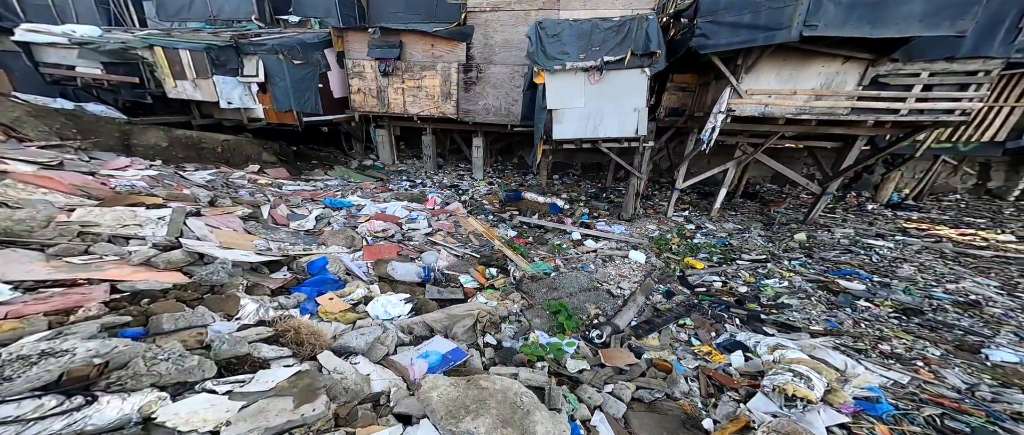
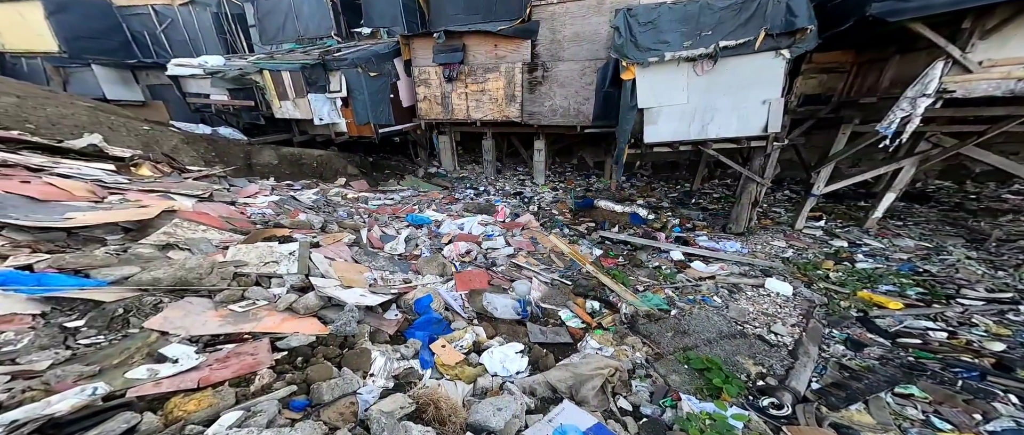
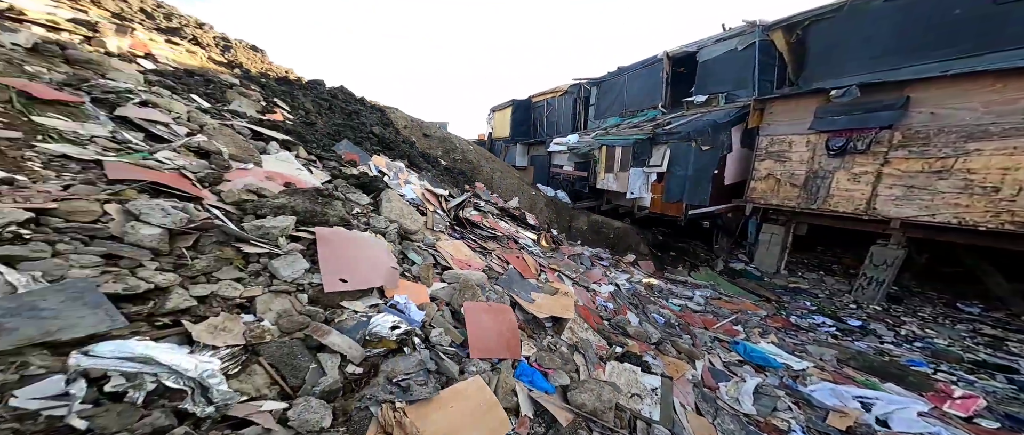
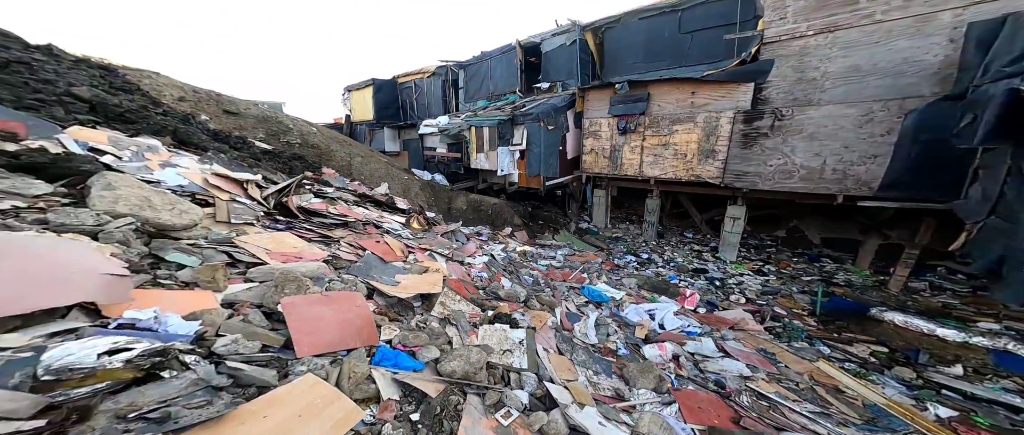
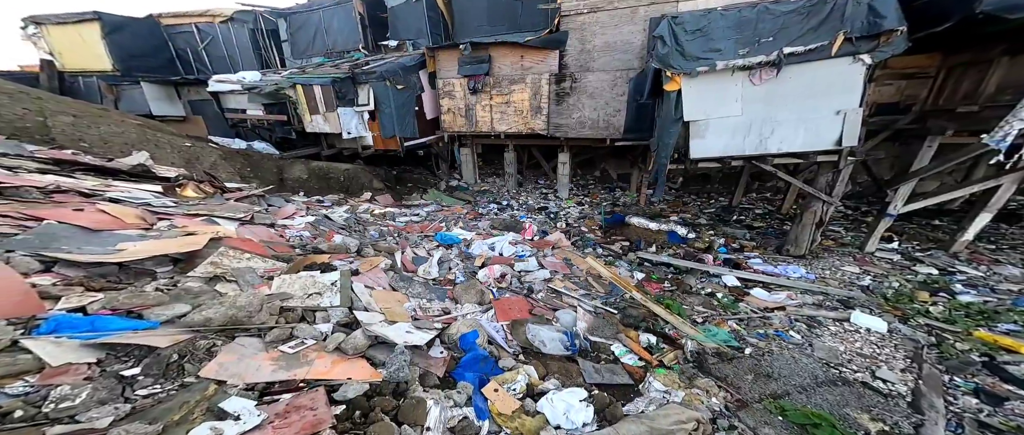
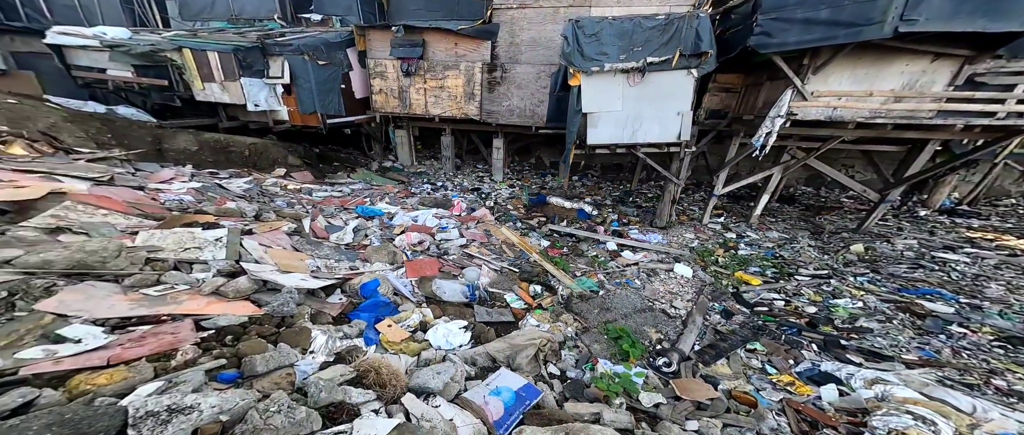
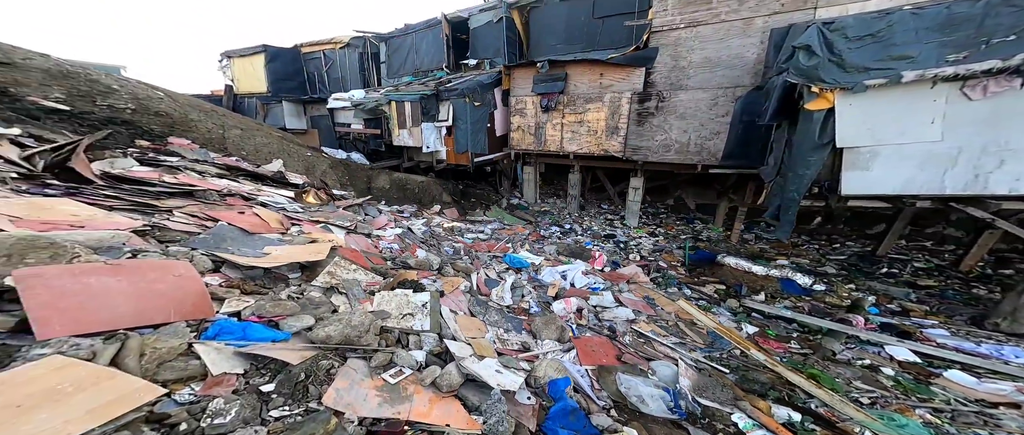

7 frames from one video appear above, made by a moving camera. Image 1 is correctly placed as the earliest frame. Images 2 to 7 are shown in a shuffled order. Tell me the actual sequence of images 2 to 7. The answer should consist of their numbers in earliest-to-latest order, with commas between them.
6, 2, 5, 7, 4, 3
